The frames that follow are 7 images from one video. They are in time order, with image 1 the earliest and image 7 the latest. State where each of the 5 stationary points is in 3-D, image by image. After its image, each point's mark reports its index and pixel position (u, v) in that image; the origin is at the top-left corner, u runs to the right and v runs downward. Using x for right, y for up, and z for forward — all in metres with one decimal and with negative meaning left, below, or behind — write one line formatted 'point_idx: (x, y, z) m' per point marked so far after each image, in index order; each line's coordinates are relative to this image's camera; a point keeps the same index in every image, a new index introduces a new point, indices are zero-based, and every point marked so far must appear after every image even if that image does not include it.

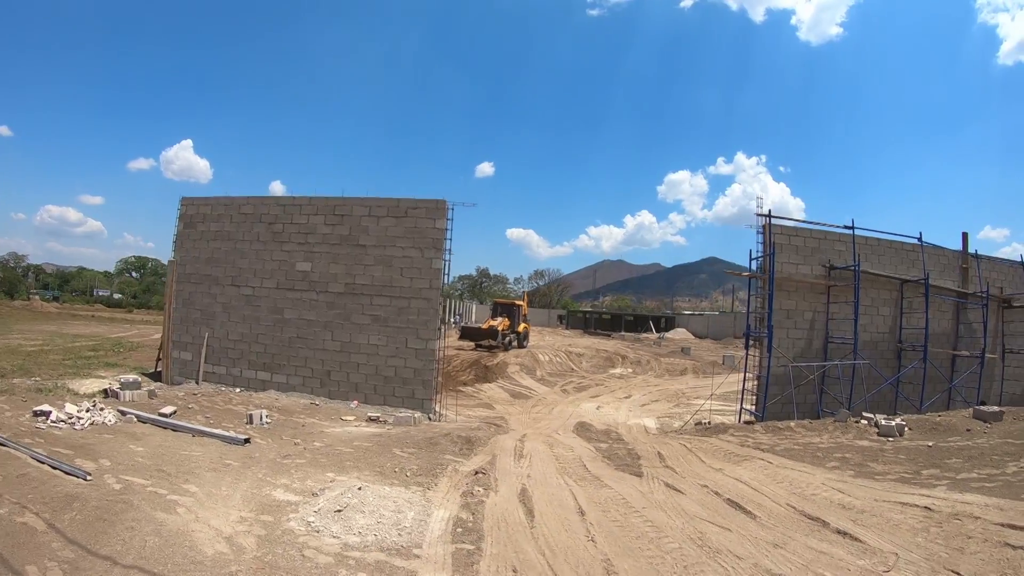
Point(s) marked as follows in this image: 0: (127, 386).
0: (-6.5, -1.7, +8.6) m
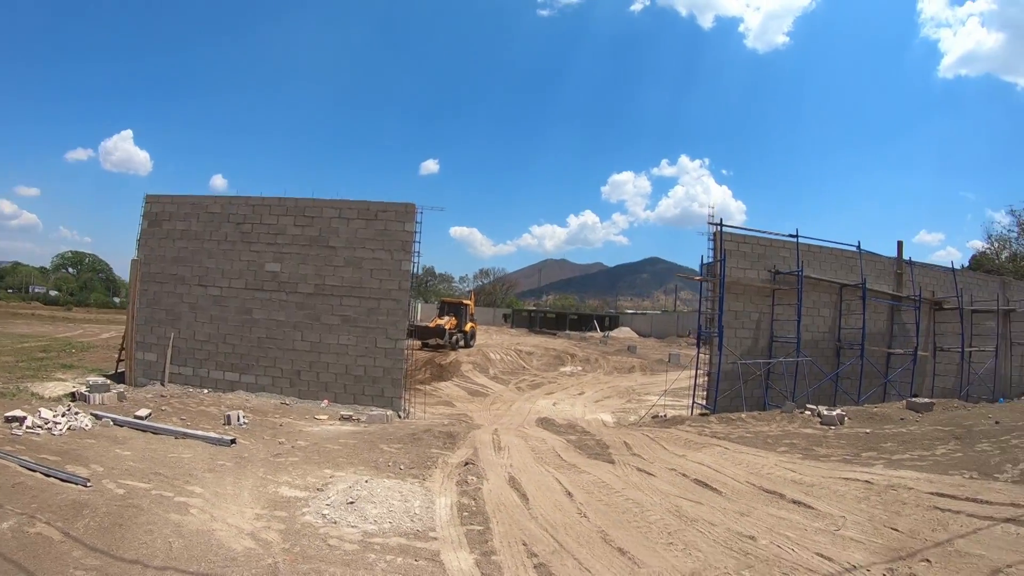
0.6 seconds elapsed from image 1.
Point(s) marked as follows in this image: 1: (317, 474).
0: (-6.9, -1.7, +8.3) m
1: (-2.2, -2.1, +5.9) m
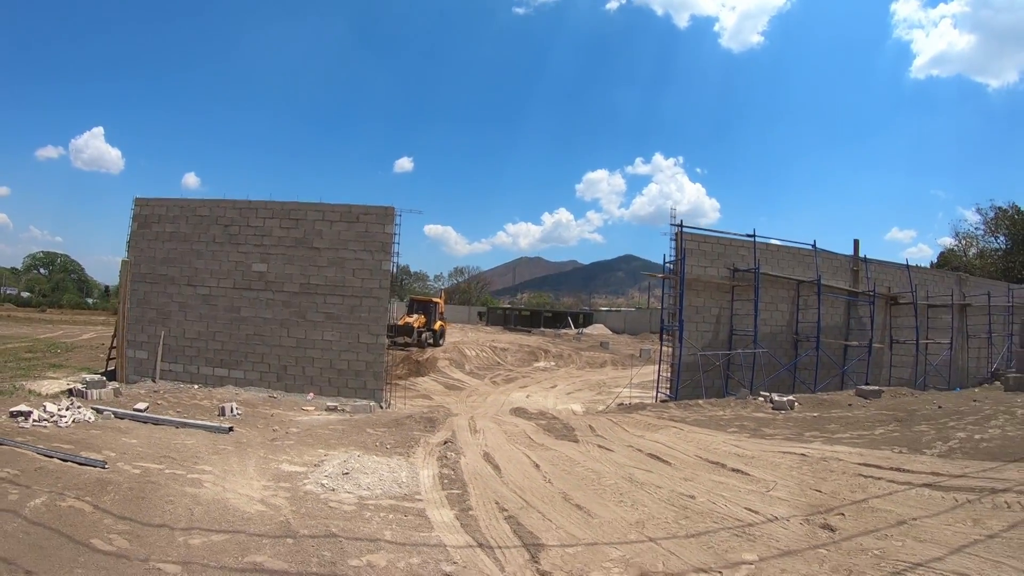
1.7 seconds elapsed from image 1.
0: (-7.3, -1.7, +8.7) m
1: (-2.5, -2.1, +6.5) m
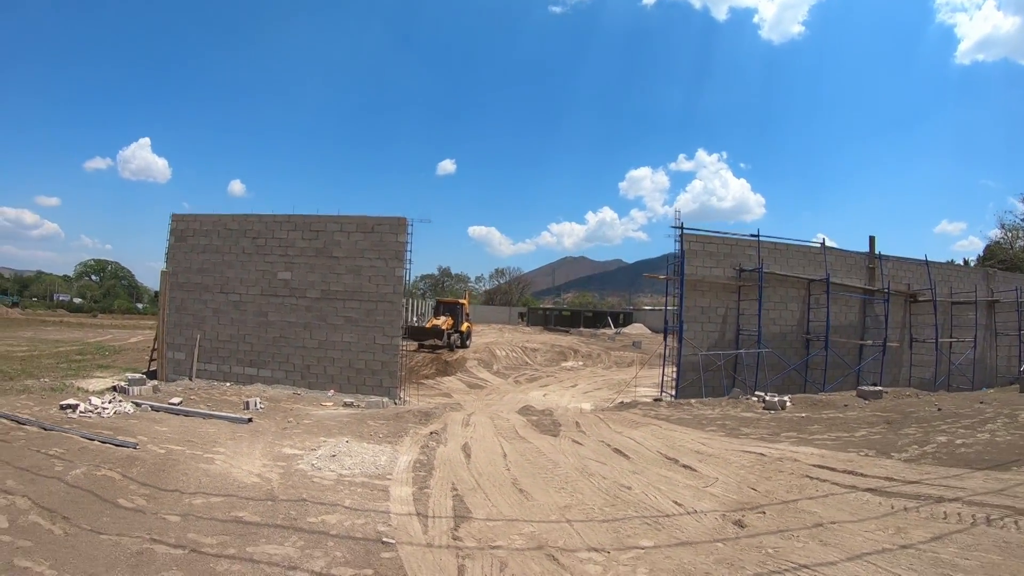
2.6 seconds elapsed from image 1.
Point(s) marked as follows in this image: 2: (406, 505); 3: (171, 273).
0: (-7.5, -1.9, +10.1) m
1: (-2.9, -2.2, +7.5) m
2: (-1.0, -2.1, +5.0) m
3: (-8.8, +0.4, +13.2) m
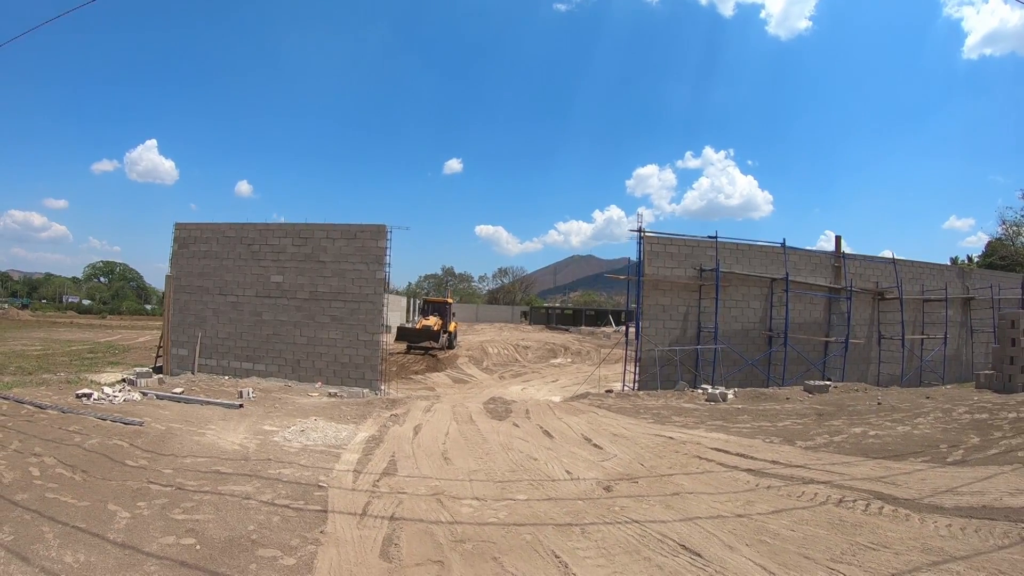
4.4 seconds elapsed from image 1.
0: (-8.4, -1.9, +11.6) m
1: (-3.9, -2.3, +8.9) m
2: (-2.0, -2.2, +6.4) m
3: (-9.7, +0.3, +14.7) m
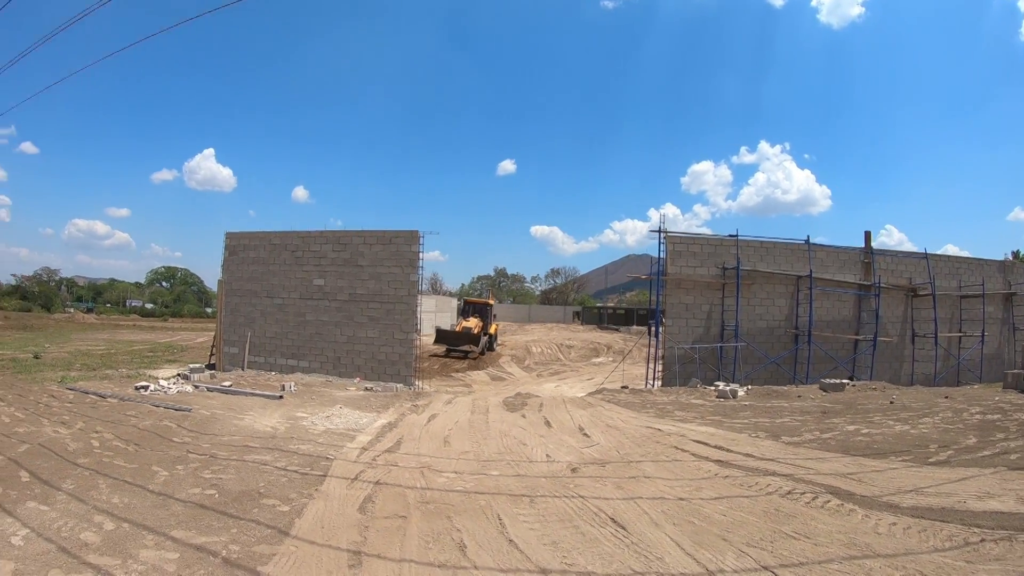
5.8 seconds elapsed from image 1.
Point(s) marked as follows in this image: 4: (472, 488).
0: (-8.0, -2.0, +13.2) m
1: (-3.7, -2.4, +10.1) m
2: (-2.2, -2.2, +7.4) m
3: (-8.9, +0.2, +16.4) m
4: (-0.4, -2.1, +5.4) m
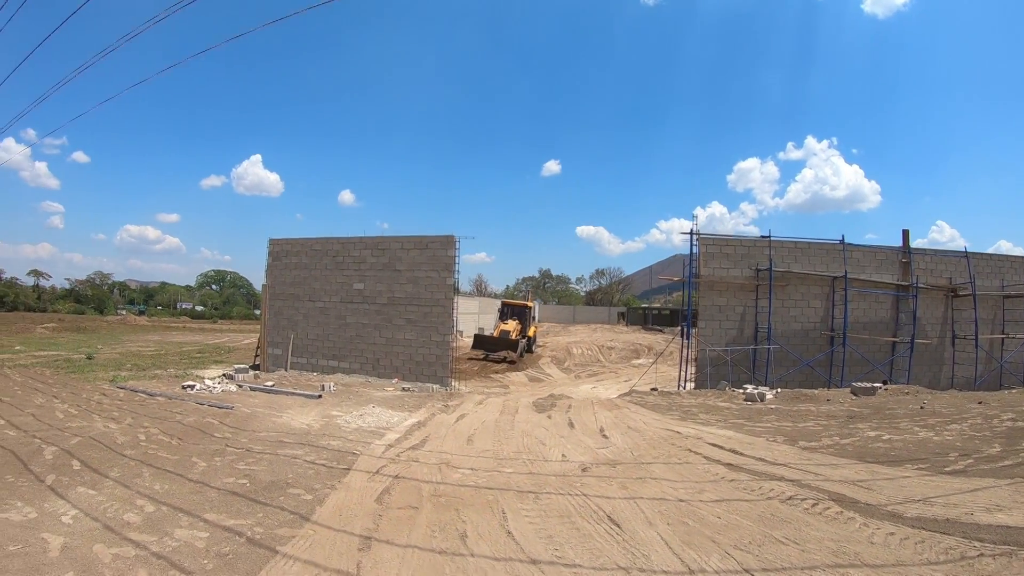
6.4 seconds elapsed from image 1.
0: (-7.1, -2.2, +14.2) m
1: (-3.2, -2.5, +10.7) m
2: (-1.9, -2.3, +7.8) m
3: (-7.8, 0.0, +17.5) m
4: (-0.3, -2.2, +5.8) m
